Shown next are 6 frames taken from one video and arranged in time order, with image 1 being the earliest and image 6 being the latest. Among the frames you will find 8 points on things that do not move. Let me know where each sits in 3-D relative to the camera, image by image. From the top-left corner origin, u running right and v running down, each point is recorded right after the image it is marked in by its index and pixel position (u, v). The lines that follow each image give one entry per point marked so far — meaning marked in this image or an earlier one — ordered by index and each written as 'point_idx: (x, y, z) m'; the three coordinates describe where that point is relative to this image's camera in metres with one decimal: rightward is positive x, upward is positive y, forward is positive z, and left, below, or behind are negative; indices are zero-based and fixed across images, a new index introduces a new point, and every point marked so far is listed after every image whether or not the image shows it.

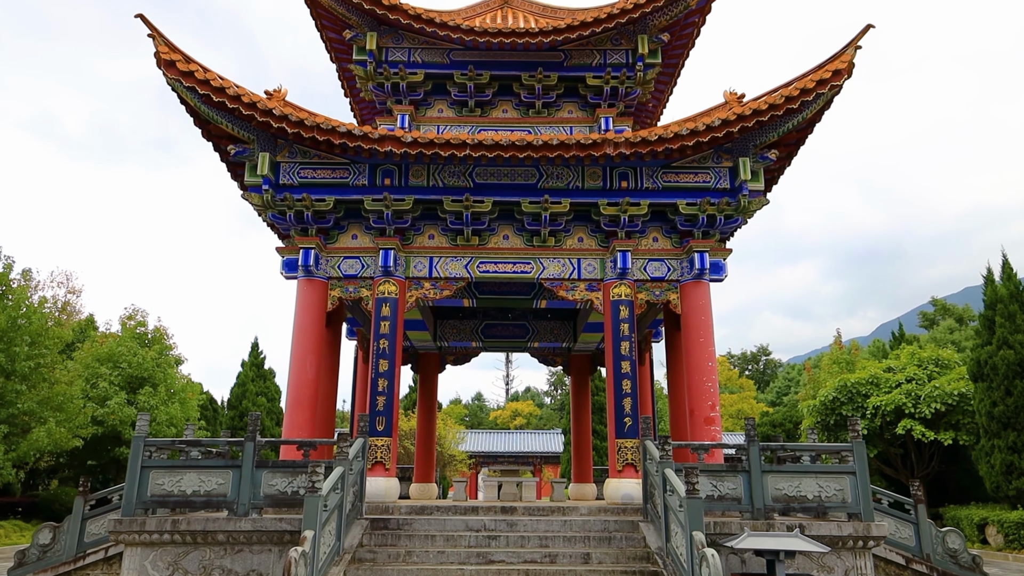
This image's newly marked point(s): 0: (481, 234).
0: (-0.5, +0.8, +10.6) m
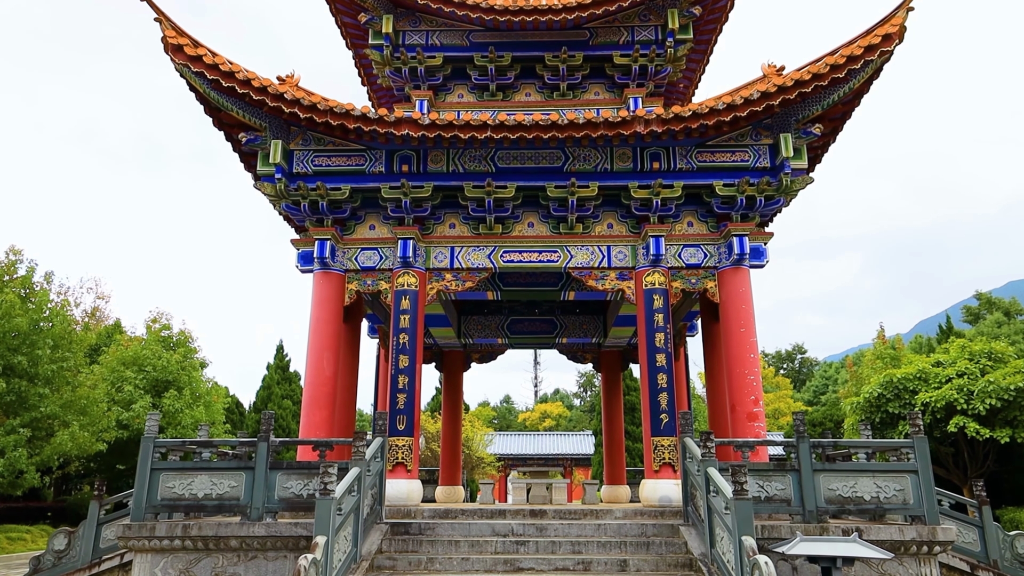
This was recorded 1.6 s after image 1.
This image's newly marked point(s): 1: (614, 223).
0: (-0.1, +0.9, +10.1) m
1: (+1.4, +0.9, +10.0) m
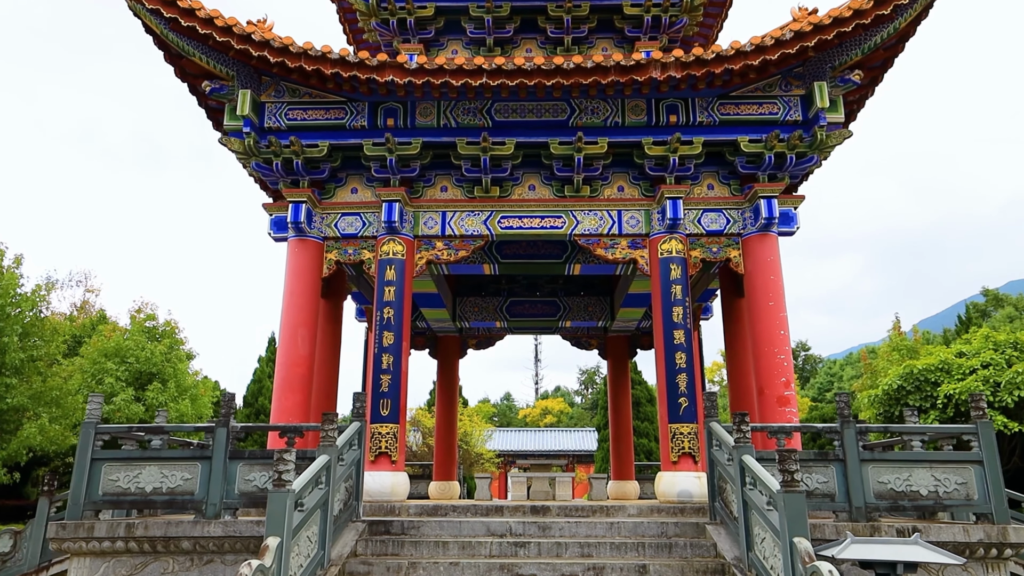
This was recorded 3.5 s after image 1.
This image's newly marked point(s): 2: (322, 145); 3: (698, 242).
0: (-0.1, +1.3, +9.0) m
1: (+1.4, +1.3, +9.0) m
2: (-2.3, +1.7, +8.6) m
3: (+2.3, +0.6, +8.7) m
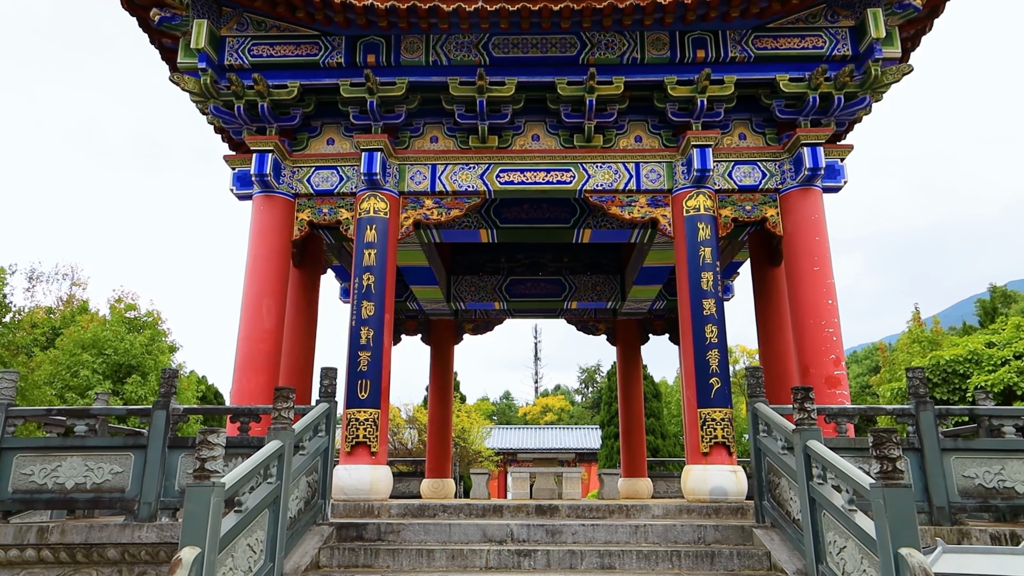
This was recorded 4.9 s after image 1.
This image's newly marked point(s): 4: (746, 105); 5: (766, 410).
0: (-0.1, +1.7, +7.8) m
1: (+1.4, +1.7, +7.7) m
2: (-2.3, +2.1, +7.4) m
3: (+2.3, +0.9, +7.5) m
4: (+2.5, +2.0, +7.7) m
5: (+1.9, -0.9, +5.3) m
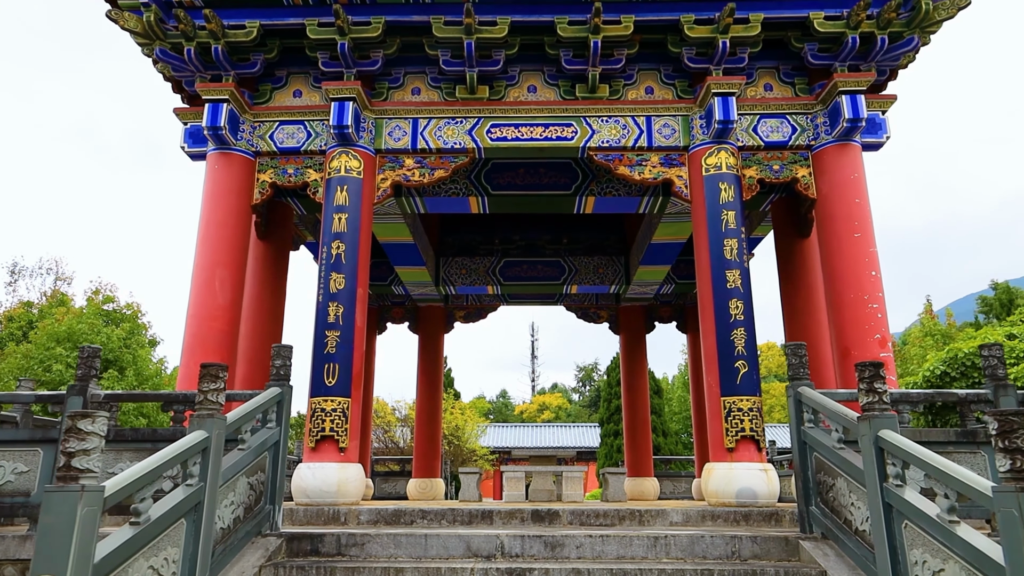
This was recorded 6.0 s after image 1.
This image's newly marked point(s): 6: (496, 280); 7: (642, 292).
0: (-0.2, +2.0, +6.8) m
1: (+1.4, +1.9, +6.8) m
2: (-2.4, +2.4, +6.4) m
3: (+2.2, +1.2, +6.6) m
4: (+2.5, +2.3, +6.7) m
5: (+1.9, -0.7, +4.3) m
6: (-0.2, +0.1, +10.8) m
7: (+2.0, -0.1, +10.8) m
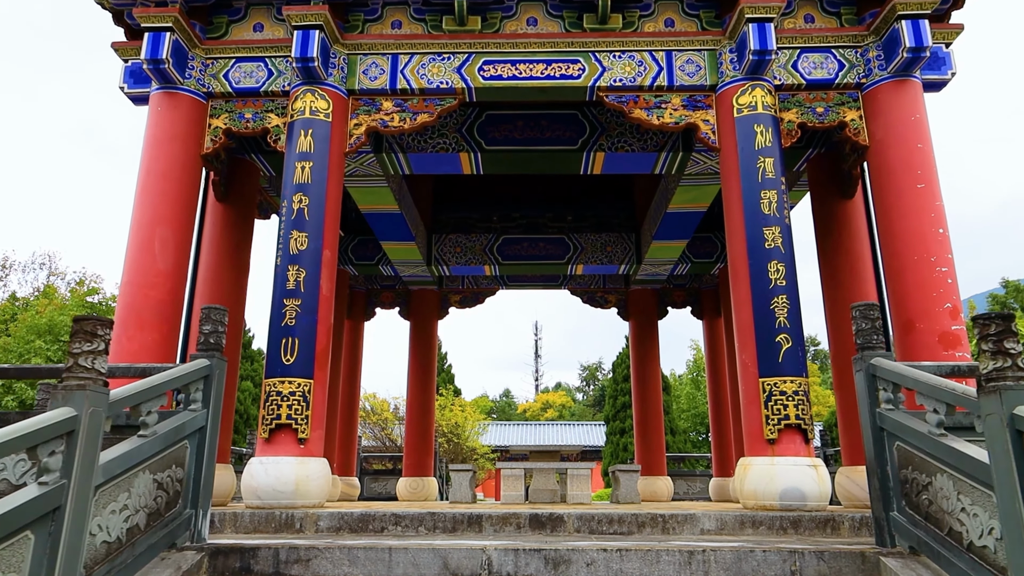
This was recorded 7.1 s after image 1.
0: (-0.2, +2.2, +5.8) m
1: (+1.3, +2.2, +5.8) m
2: (-2.4, +2.7, +5.4) m
3: (+2.2, +1.5, +5.6) m
4: (+2.4, +2.5, +5.7) m
5: (+1.8, -0.4, +3.3) m
6: (-0.2, +0.4, +9.8) m
7: (+2.0, +0.2, +9.8) m
